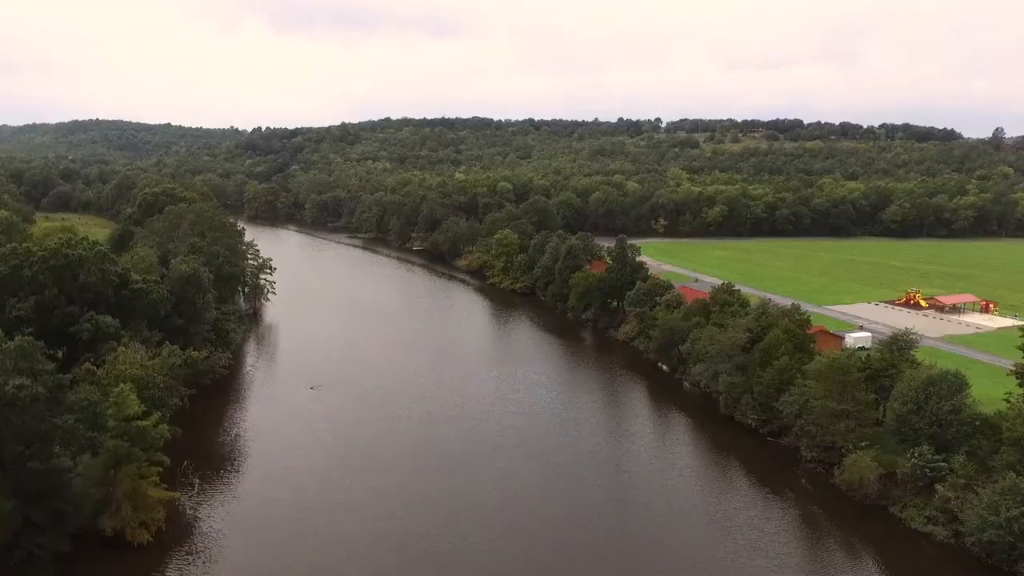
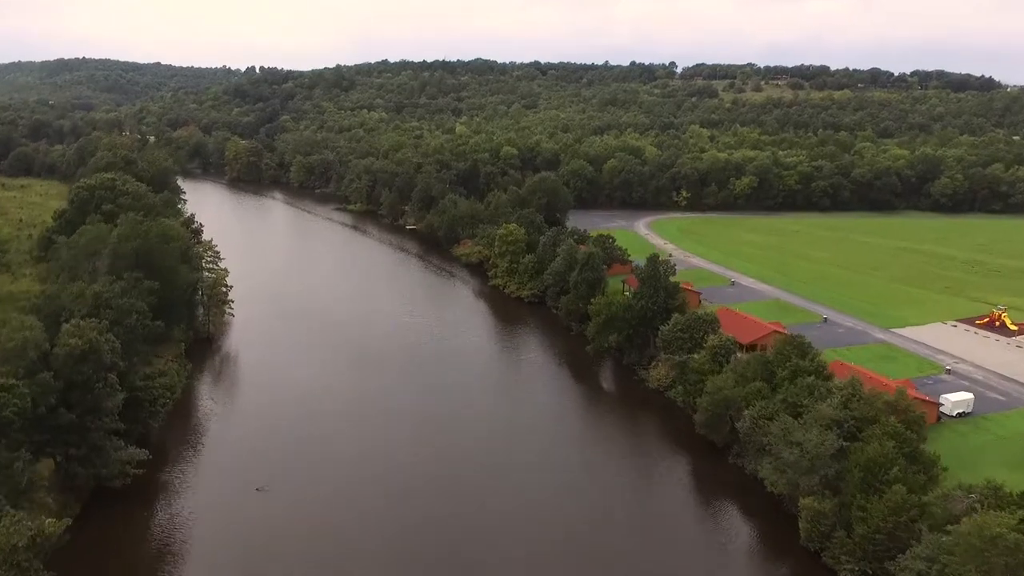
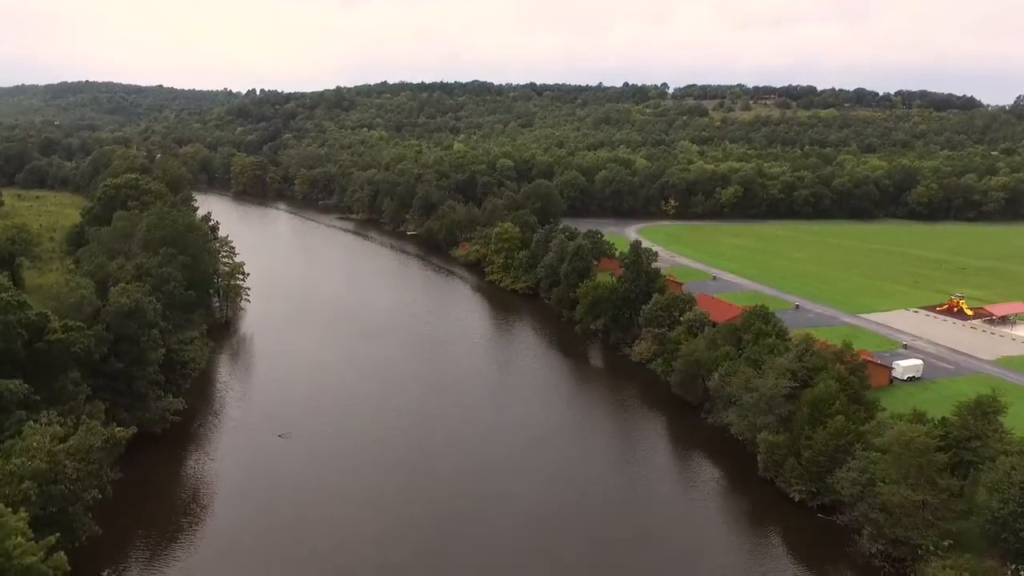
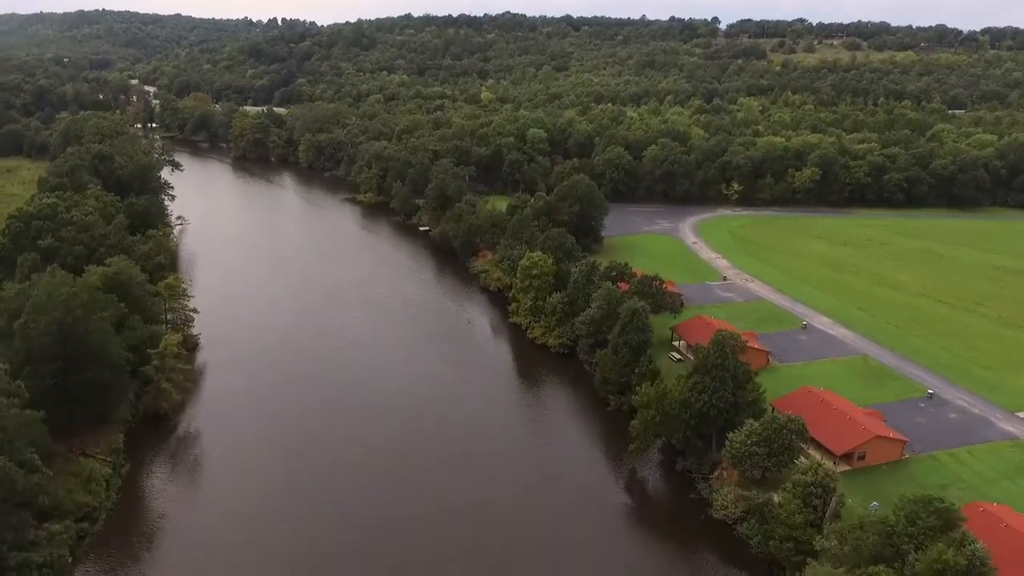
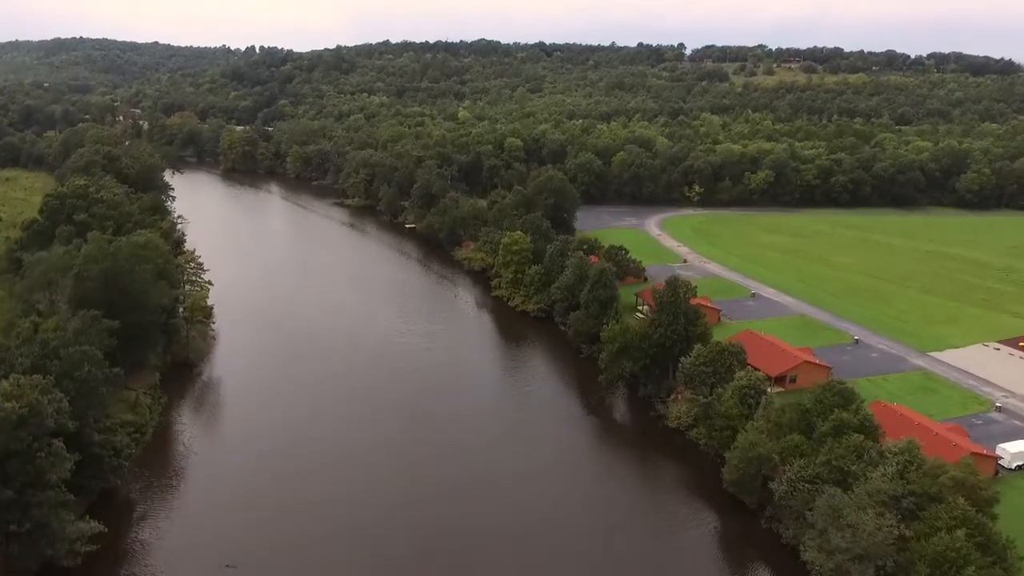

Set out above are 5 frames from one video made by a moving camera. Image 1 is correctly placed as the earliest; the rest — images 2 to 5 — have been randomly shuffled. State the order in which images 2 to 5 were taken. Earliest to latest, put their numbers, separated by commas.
3, 2, 5, 4
